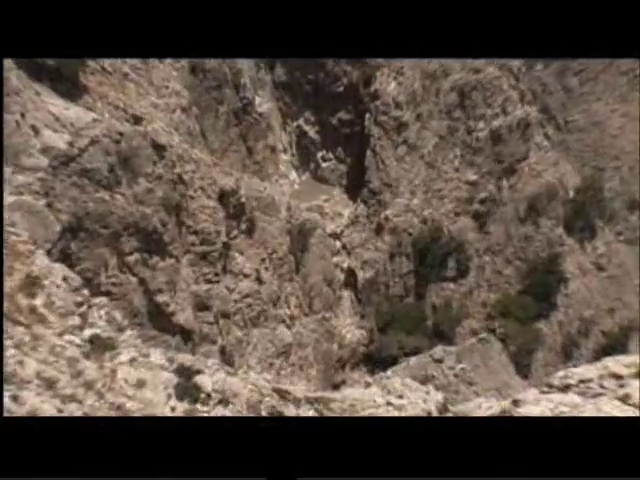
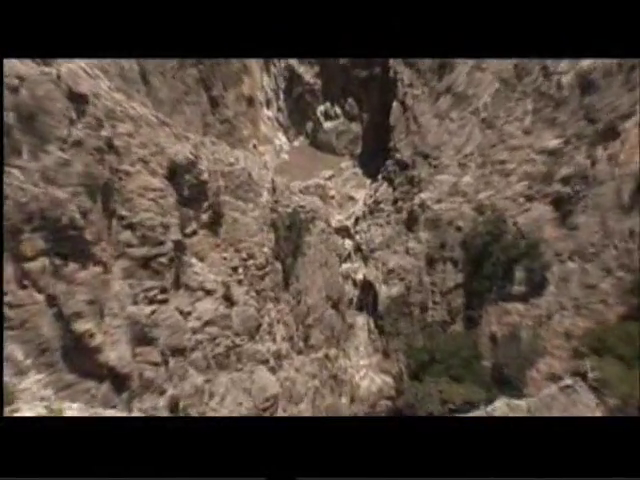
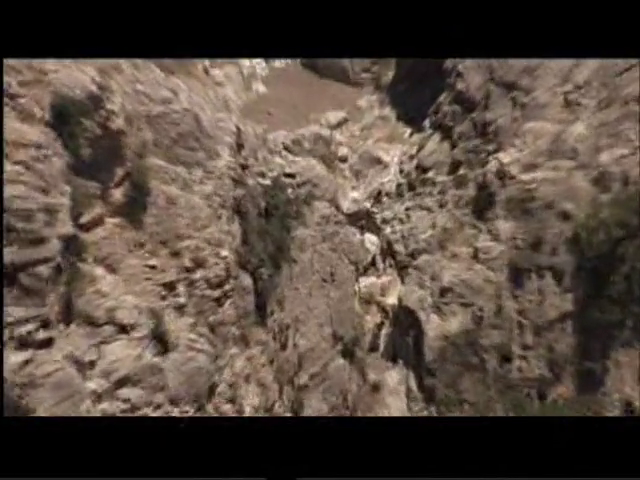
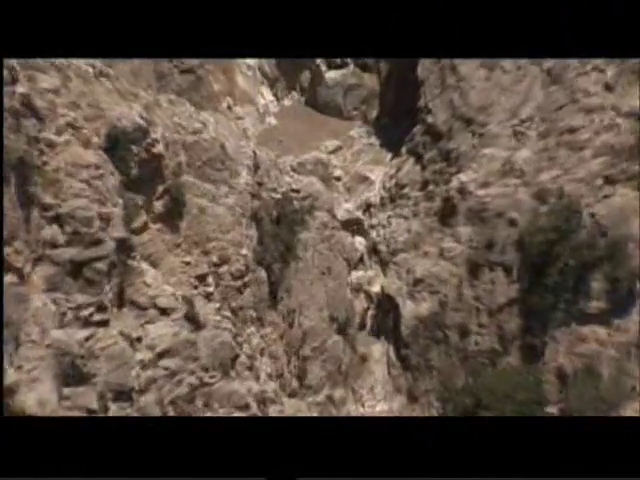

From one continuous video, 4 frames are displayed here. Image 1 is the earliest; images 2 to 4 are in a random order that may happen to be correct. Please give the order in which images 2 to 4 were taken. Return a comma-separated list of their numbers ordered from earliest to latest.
2, 4, 3
